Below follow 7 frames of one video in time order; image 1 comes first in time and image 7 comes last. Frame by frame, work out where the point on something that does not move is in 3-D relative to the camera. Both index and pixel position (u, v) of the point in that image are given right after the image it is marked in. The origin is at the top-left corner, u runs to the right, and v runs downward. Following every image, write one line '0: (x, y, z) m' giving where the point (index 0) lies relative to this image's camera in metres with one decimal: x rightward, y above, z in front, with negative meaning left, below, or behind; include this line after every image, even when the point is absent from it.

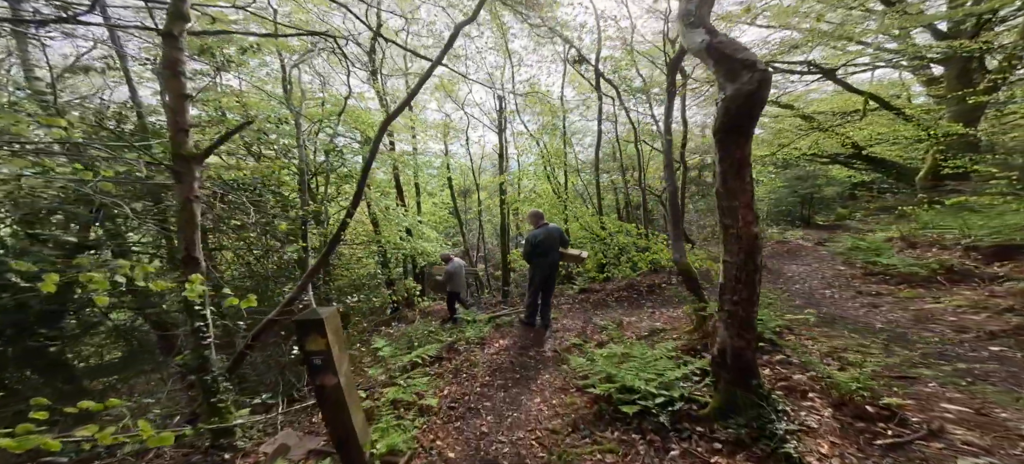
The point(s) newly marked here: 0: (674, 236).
0: (+2.1, -0.1, +5.0) m
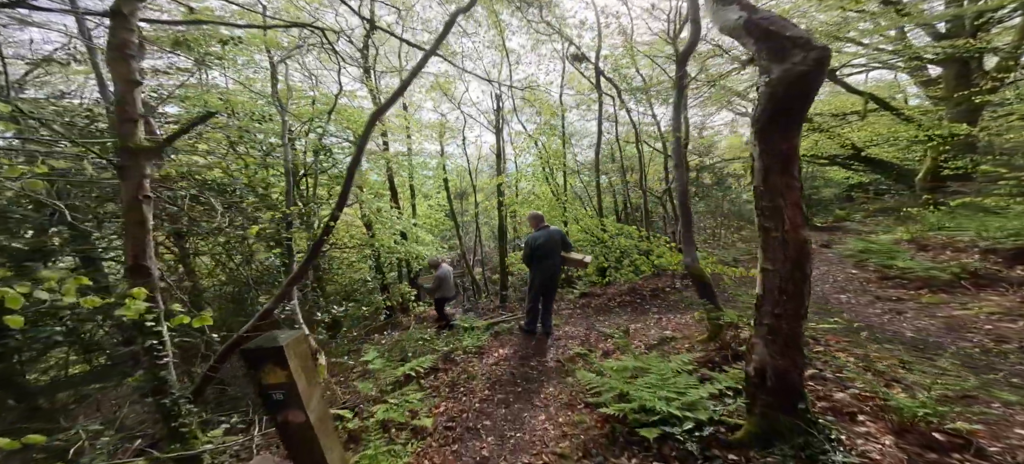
0: (+2.1, -0.1, +4.7) m
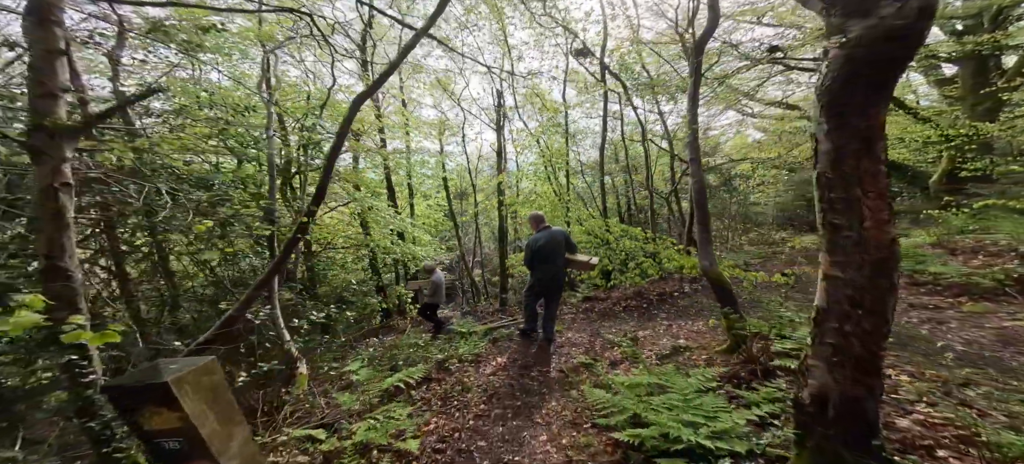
0: (+2.1, -0.1, +4.3) m
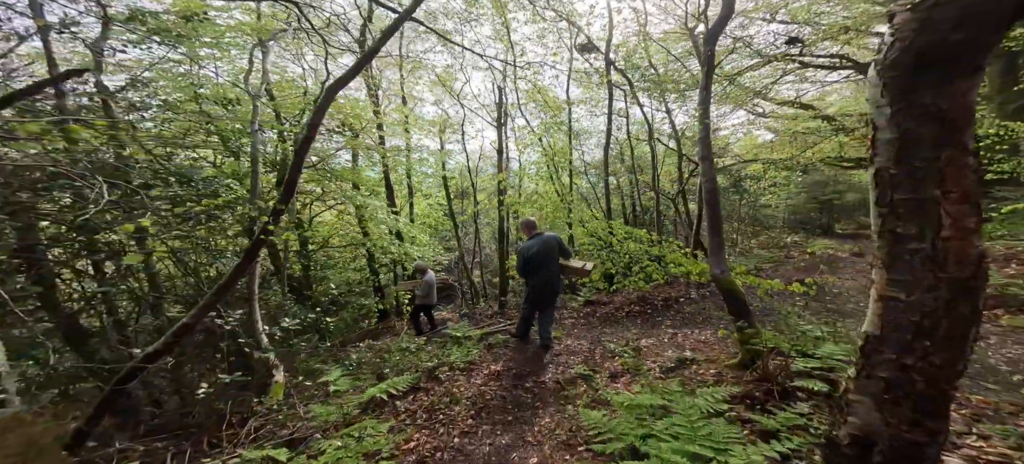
0: (+2.0, -0.1, +3.9) m
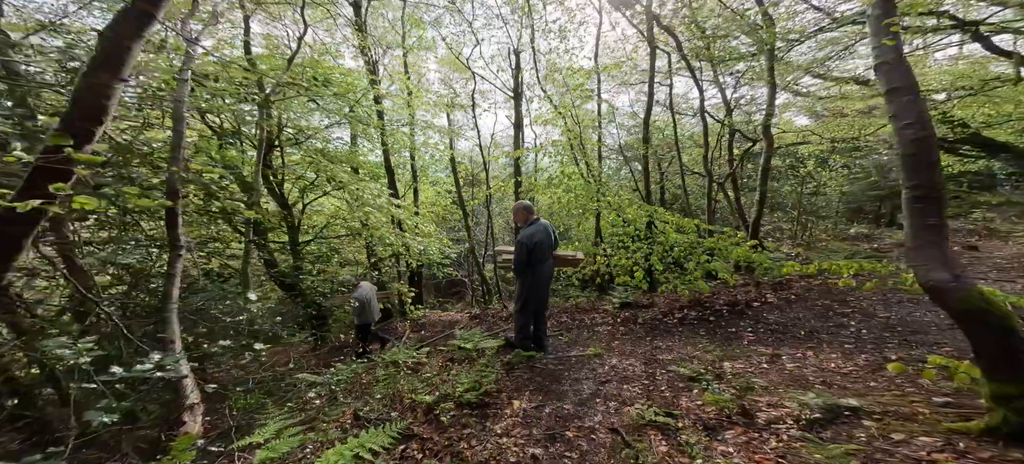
0: (+2.3, +0.1, +2.3) m
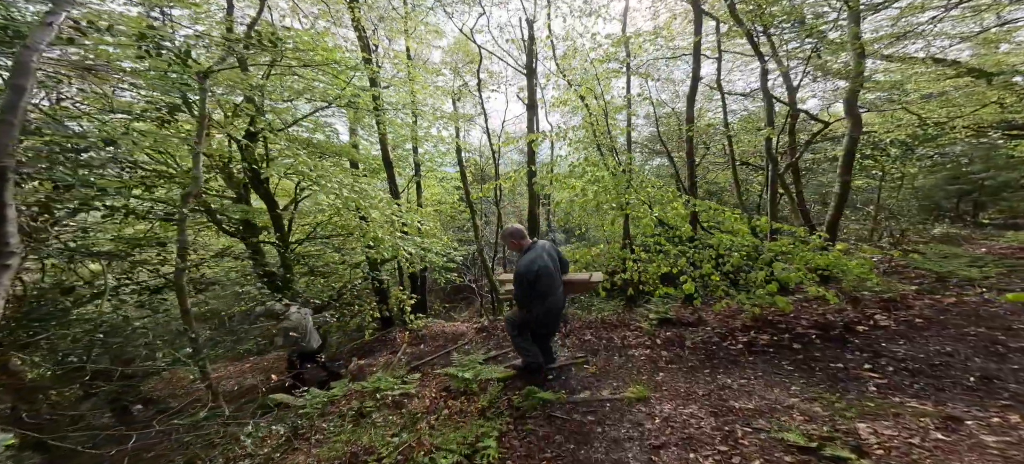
0: (+2.3, +0.2, +0.8) m
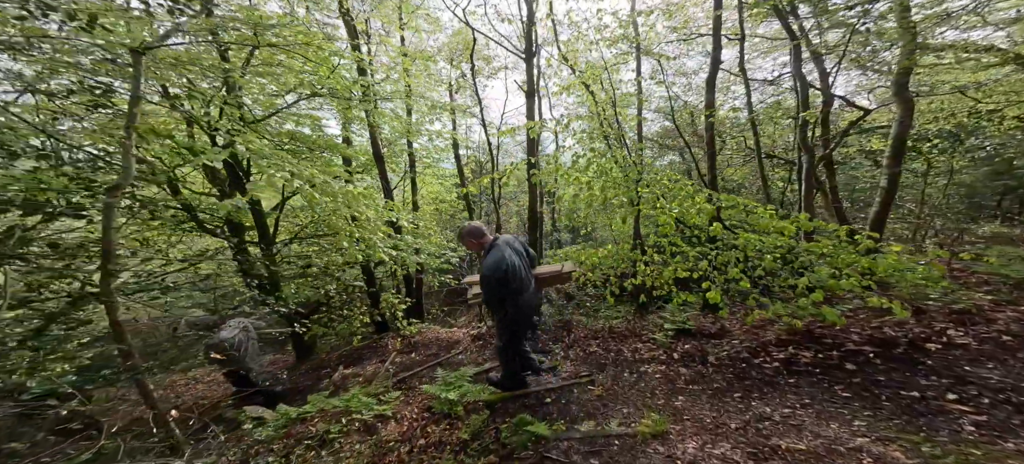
0: (+2.1, +0.3, 0.0) m
